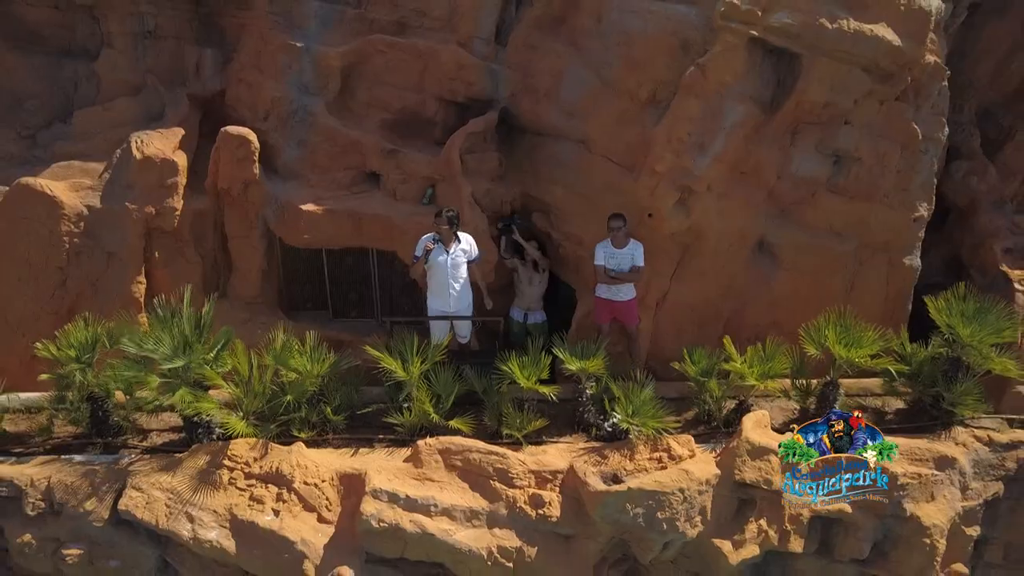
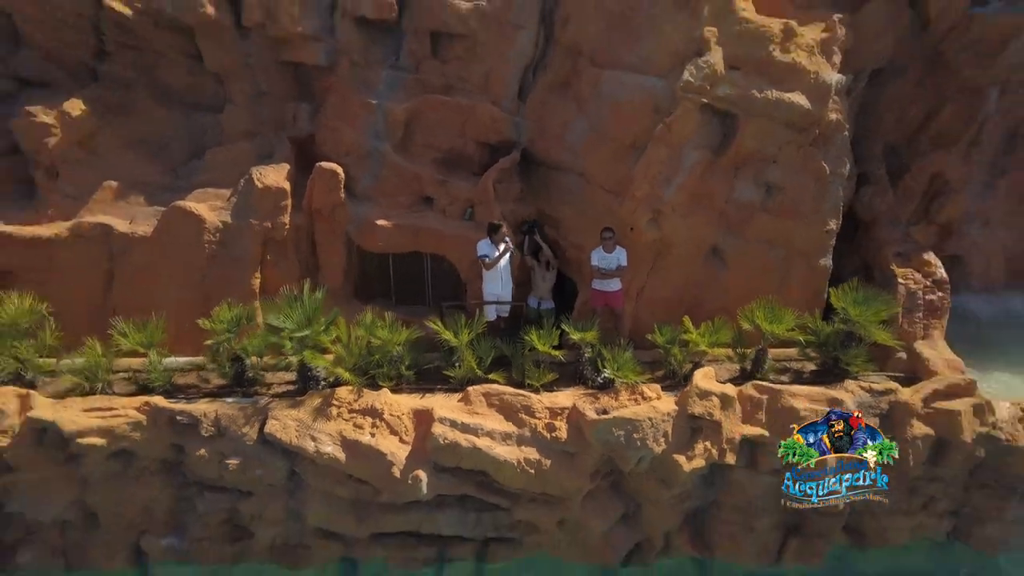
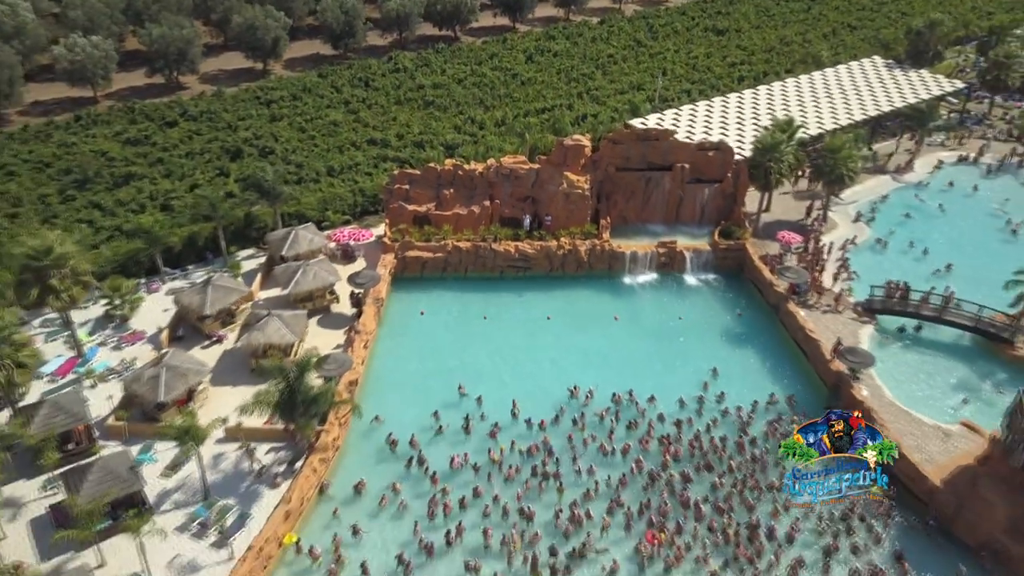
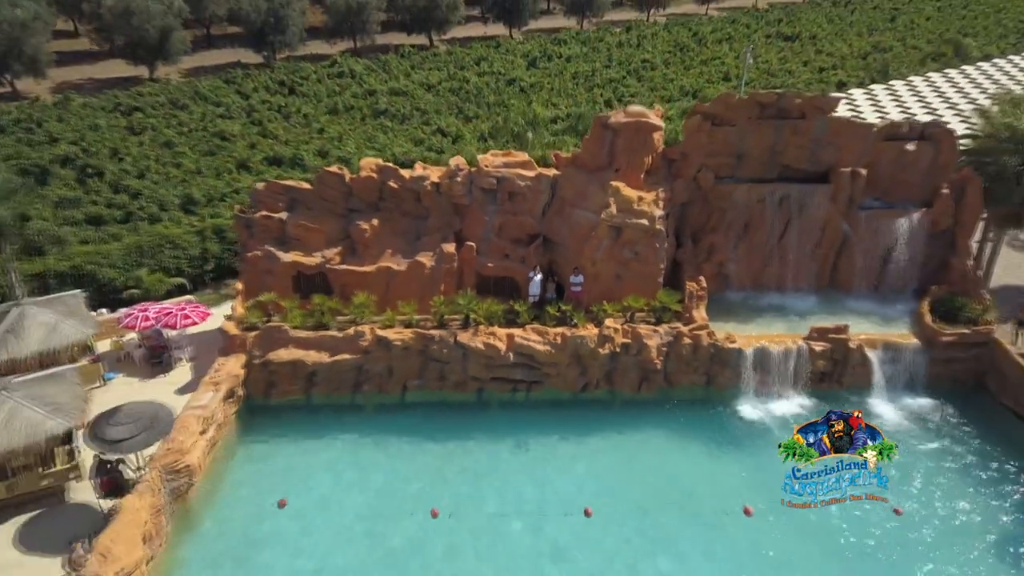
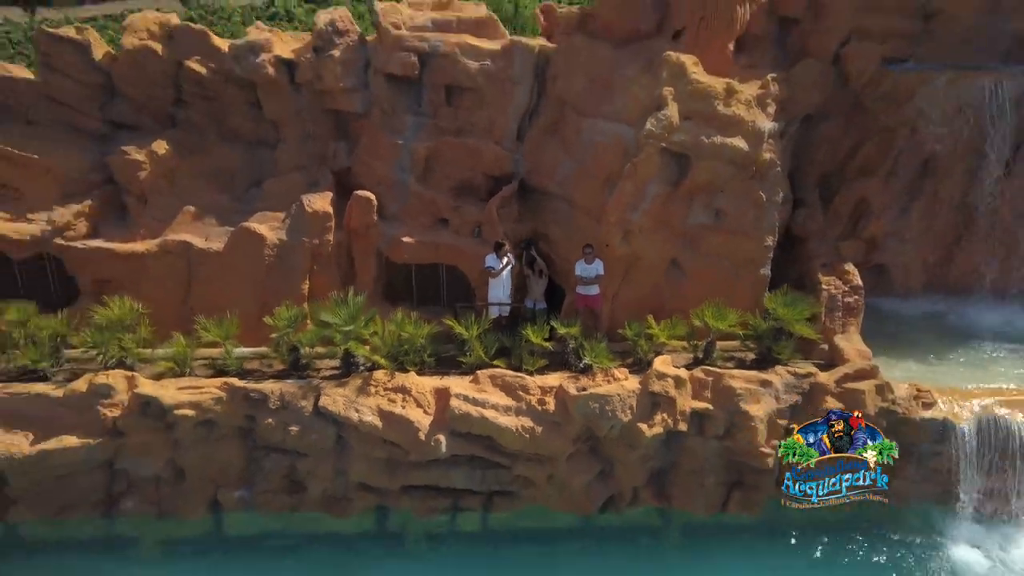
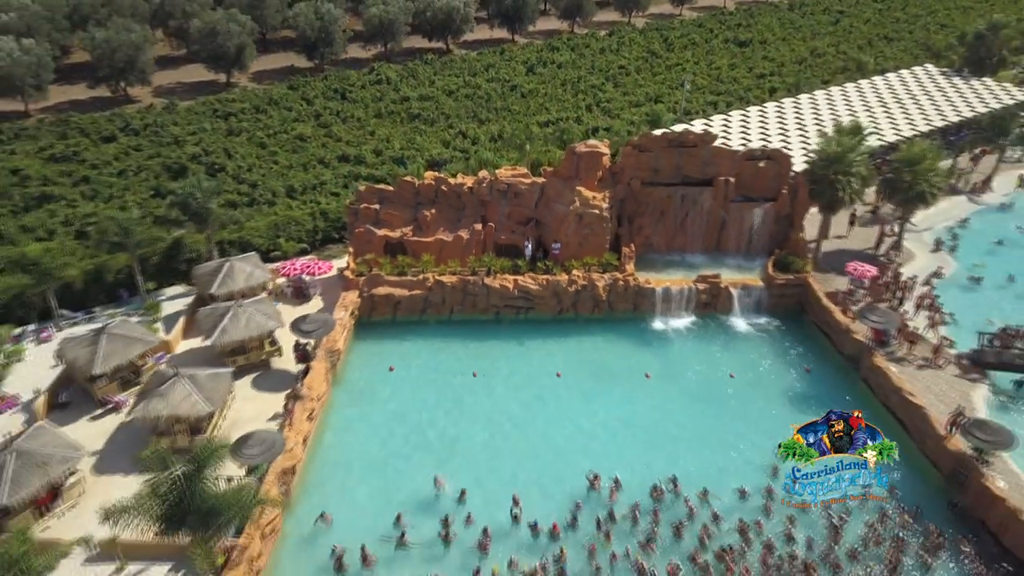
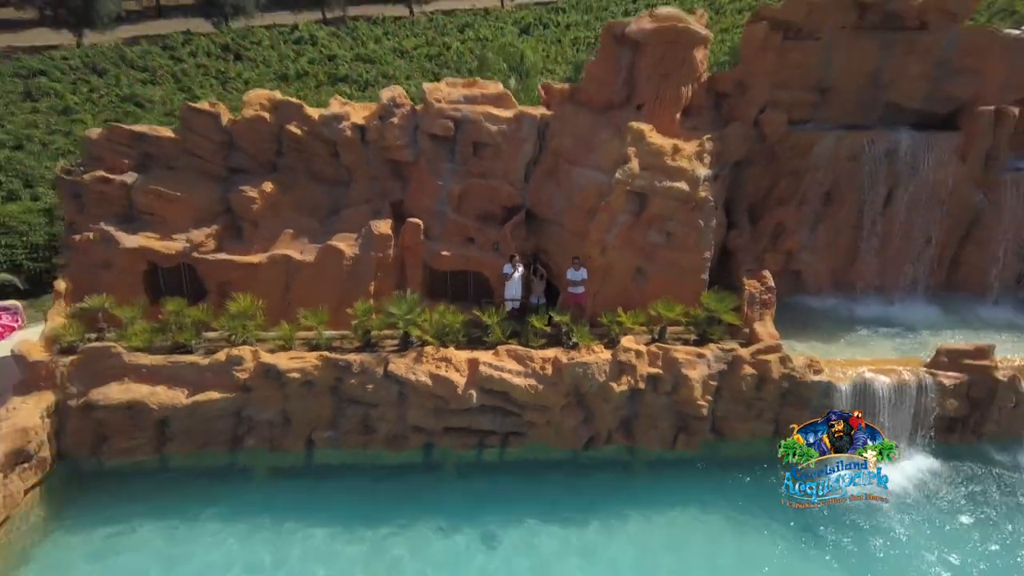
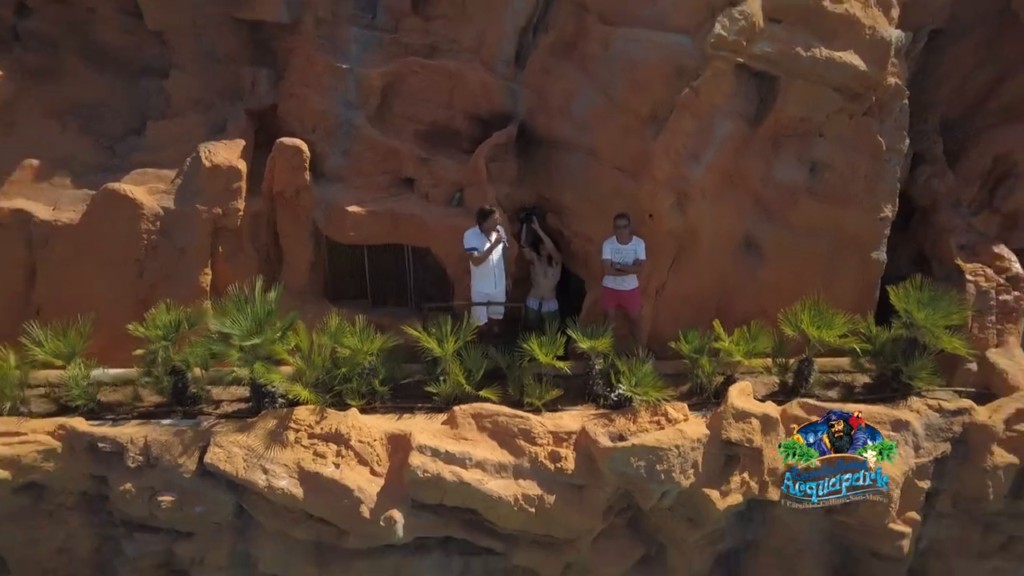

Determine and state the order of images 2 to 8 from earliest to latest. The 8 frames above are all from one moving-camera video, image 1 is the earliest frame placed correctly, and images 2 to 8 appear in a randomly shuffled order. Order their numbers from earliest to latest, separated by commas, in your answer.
8, 2, 5, 7, 4, 6, 3
